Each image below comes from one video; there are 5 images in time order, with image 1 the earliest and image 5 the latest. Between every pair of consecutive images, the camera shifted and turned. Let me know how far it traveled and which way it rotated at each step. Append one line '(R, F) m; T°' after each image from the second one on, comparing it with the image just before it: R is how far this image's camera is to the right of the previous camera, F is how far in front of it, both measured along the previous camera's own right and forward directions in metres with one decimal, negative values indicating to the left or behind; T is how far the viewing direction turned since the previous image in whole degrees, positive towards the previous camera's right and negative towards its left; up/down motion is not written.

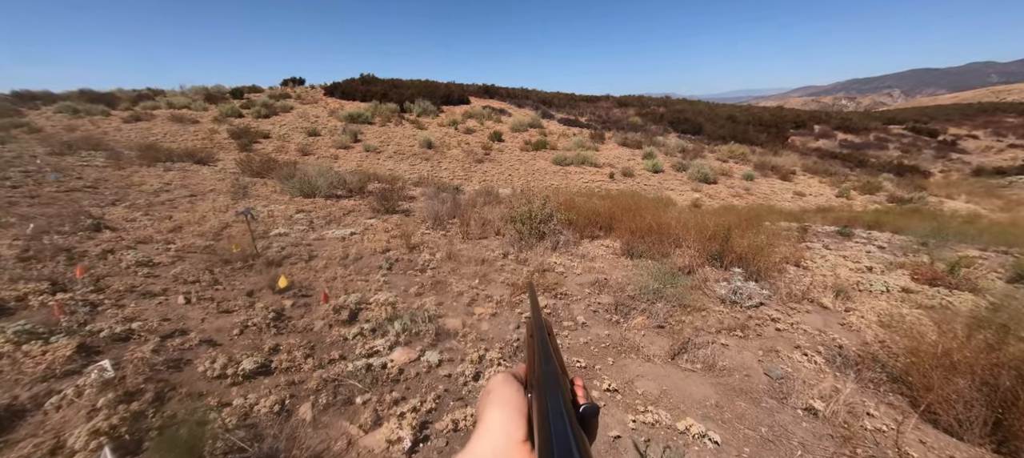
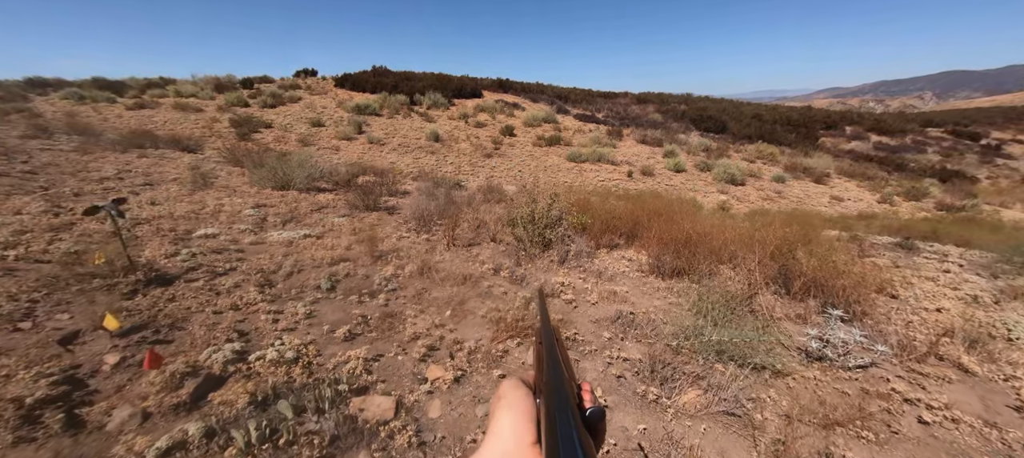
(+0.2, +1.5) m; -2°
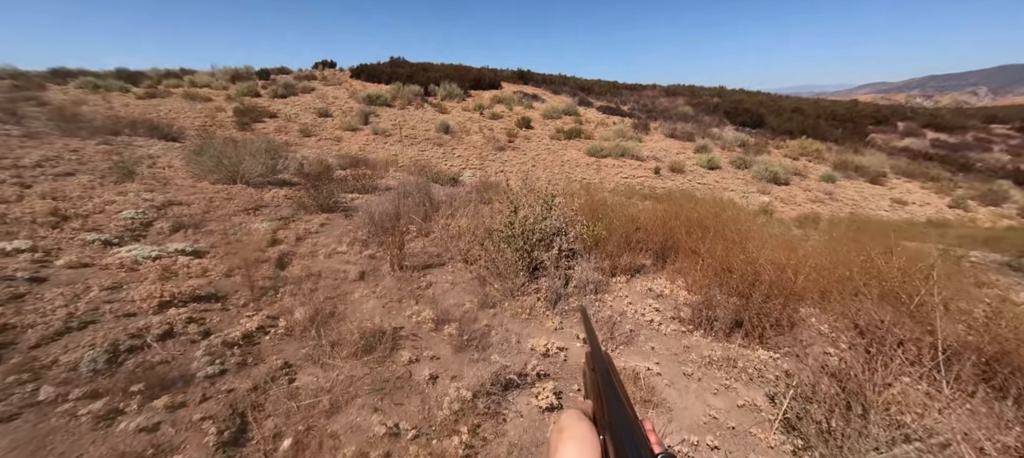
(+0.5, +1.9) m; -3°
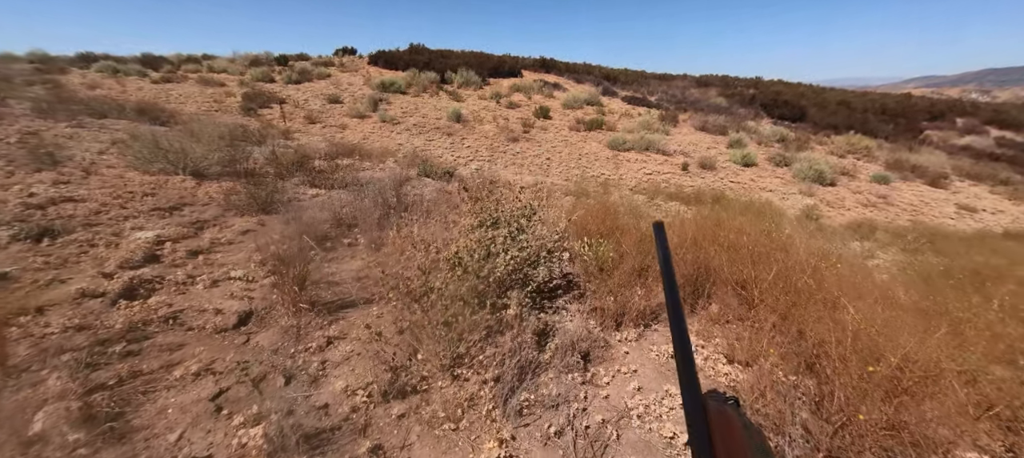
(+0.5, +1.4) m; -3°
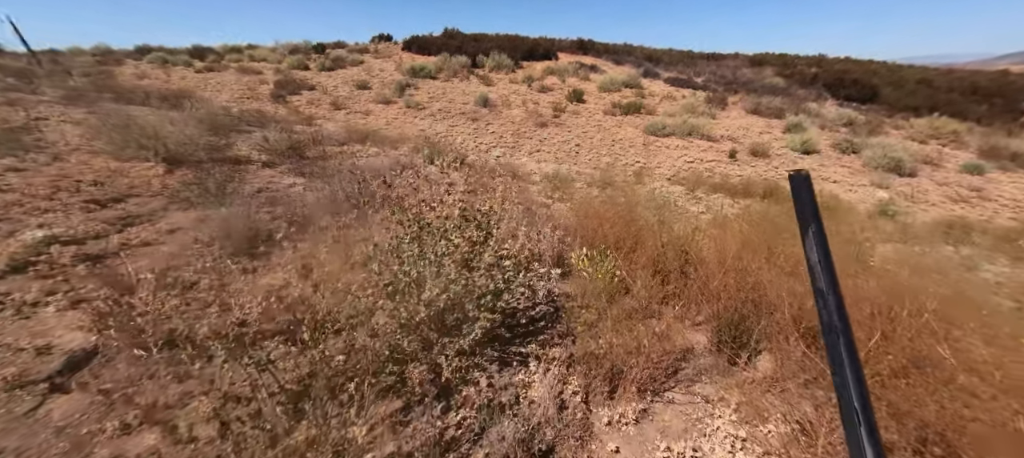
(+0.5, +1.0) m; -5°
